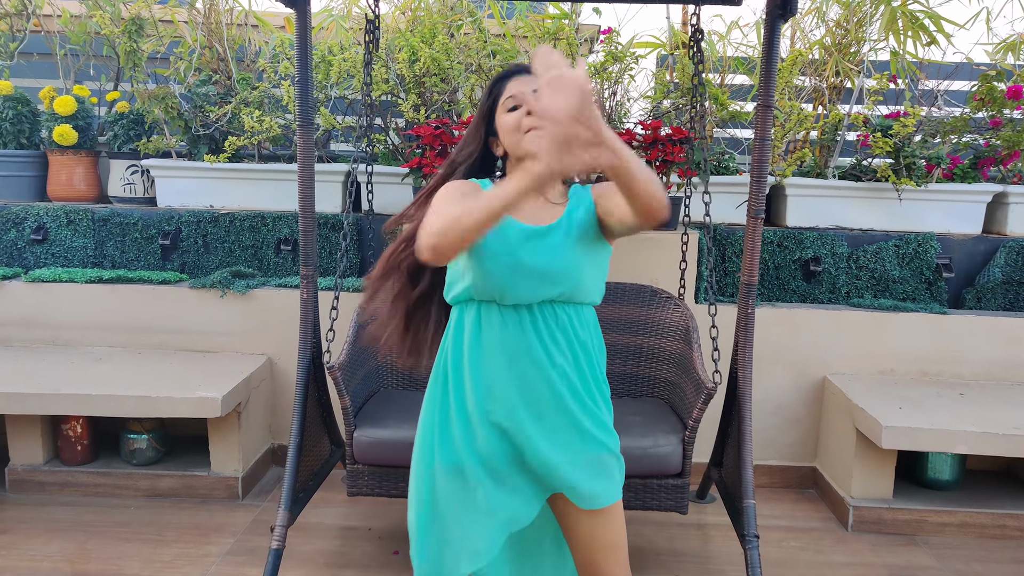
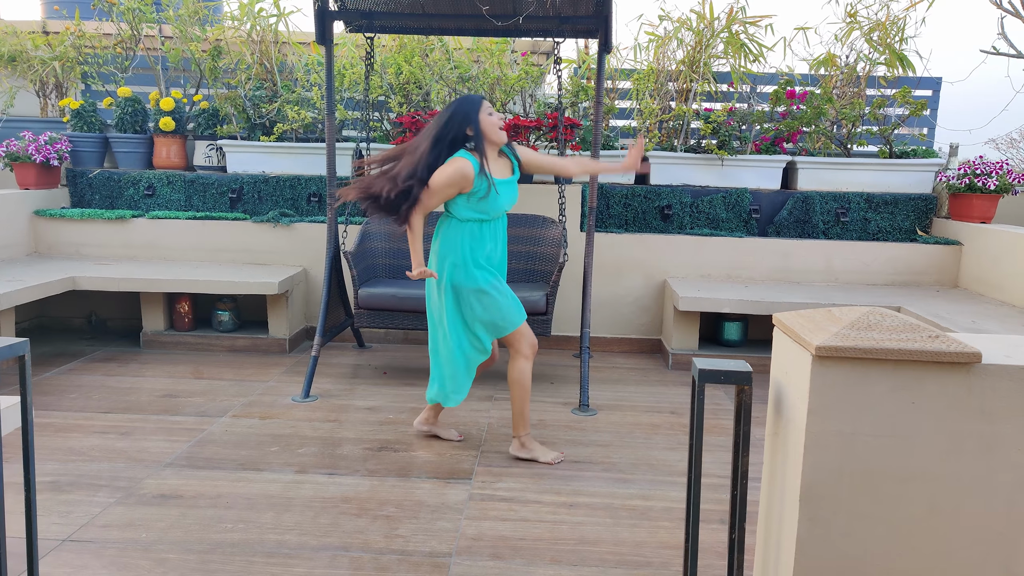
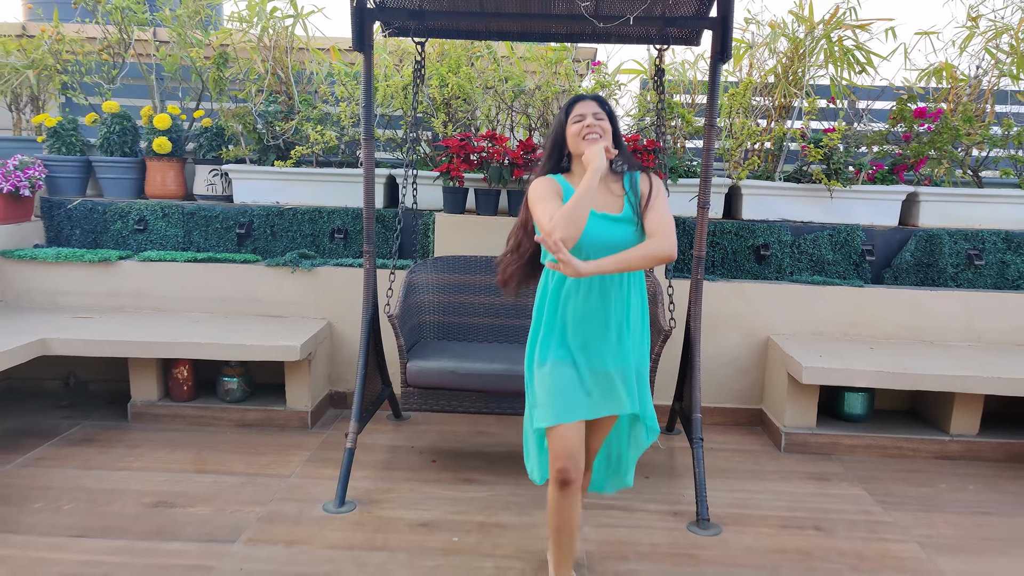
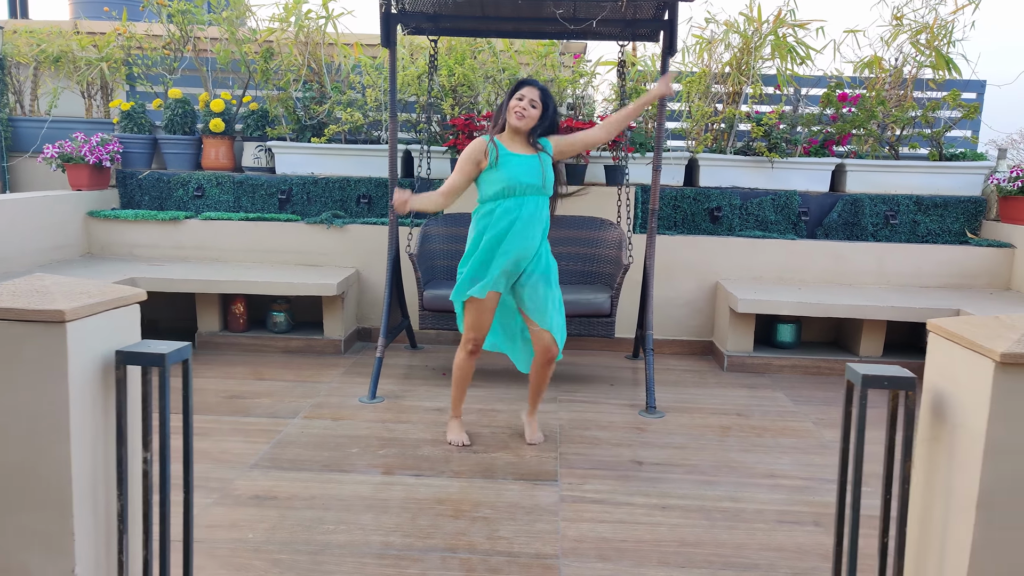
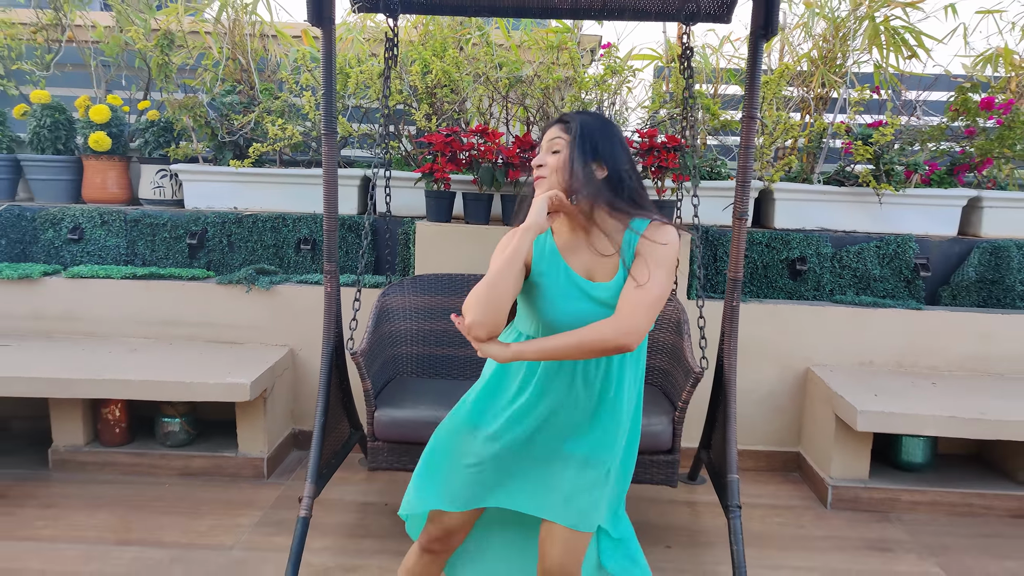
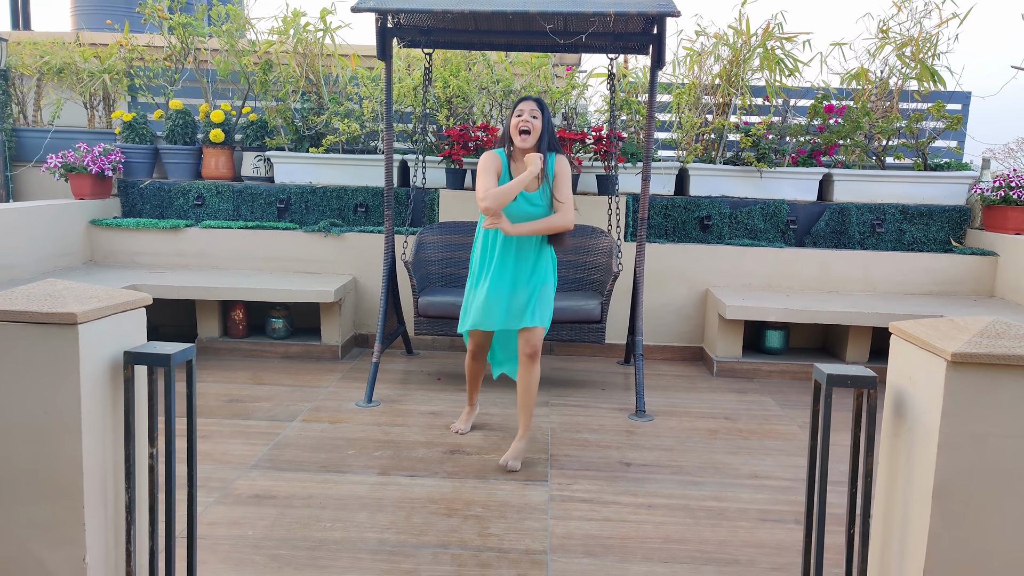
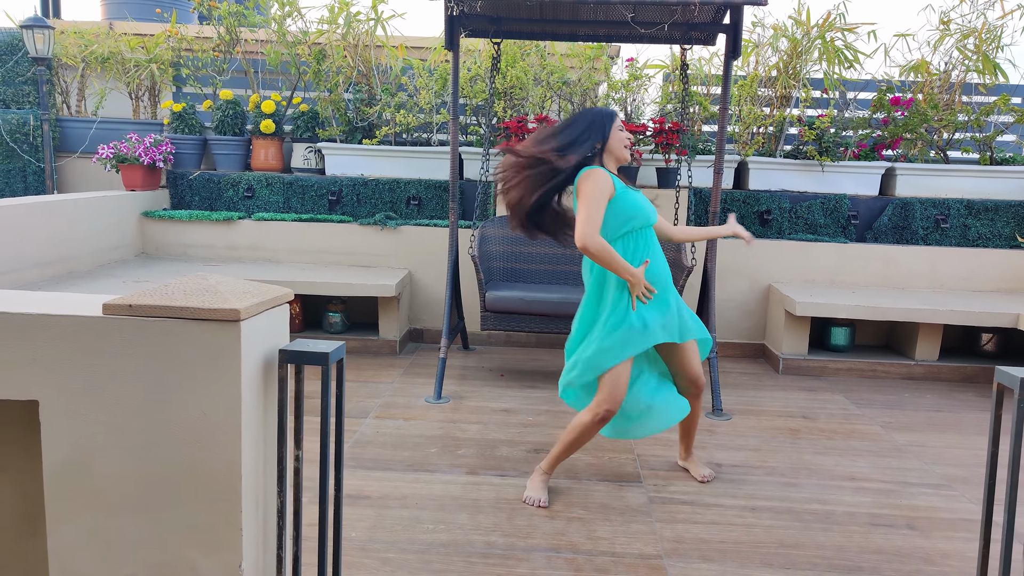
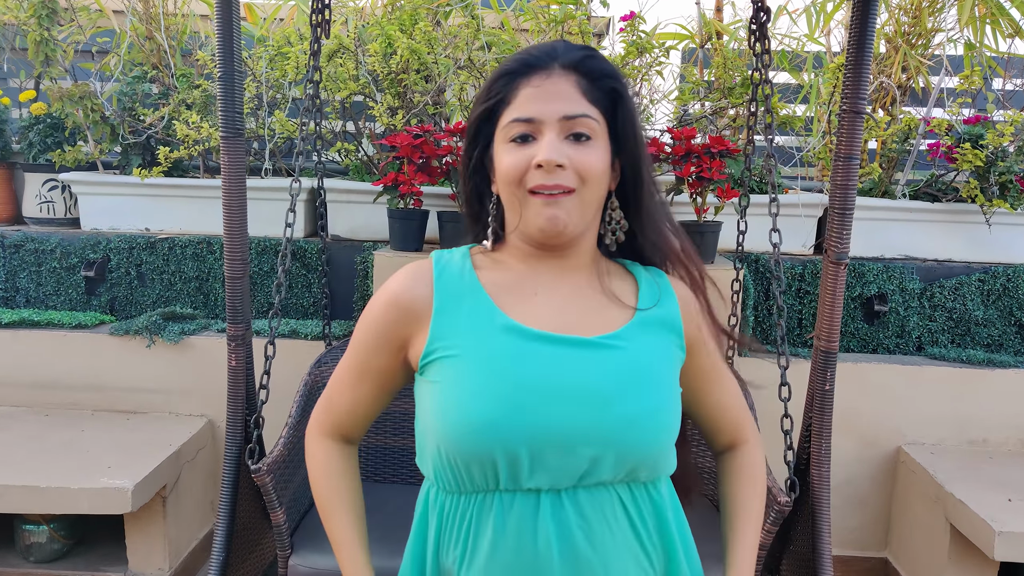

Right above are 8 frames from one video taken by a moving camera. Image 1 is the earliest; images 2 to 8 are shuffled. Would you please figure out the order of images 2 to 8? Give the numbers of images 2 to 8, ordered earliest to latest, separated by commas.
8, 5, 3, 6, 7, 4, 2
